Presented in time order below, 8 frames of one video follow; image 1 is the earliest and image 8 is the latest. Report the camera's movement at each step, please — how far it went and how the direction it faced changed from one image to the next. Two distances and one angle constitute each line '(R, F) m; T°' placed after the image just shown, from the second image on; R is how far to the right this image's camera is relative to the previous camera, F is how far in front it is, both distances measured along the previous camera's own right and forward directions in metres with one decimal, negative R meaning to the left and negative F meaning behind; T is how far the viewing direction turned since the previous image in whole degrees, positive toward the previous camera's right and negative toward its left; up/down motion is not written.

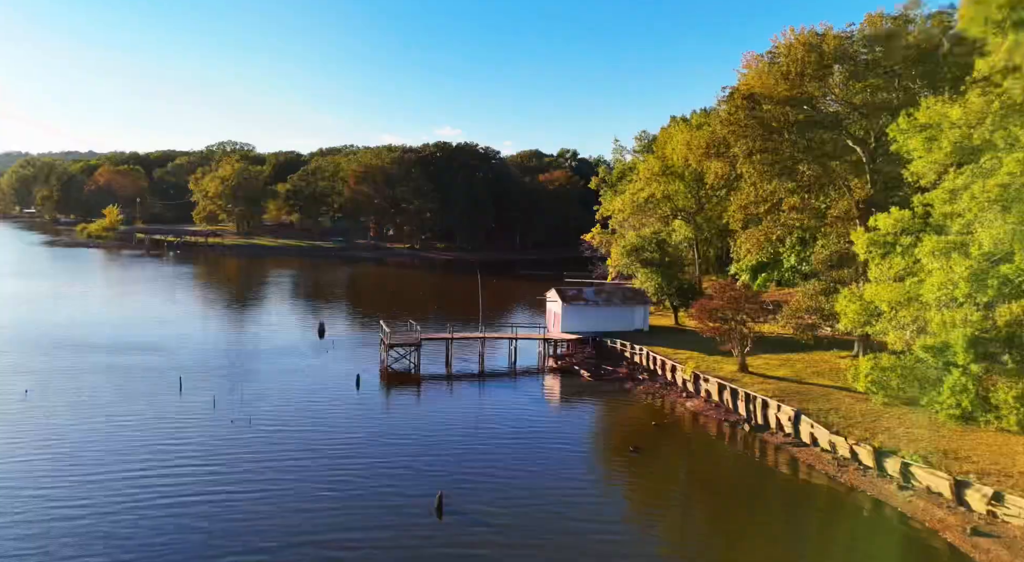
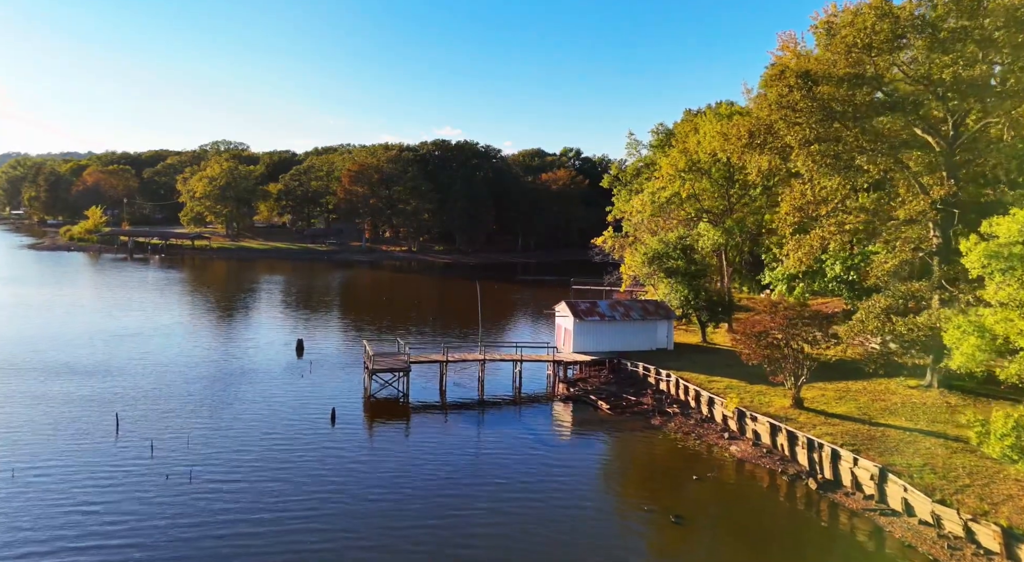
(-0.2, +7.4) m; 0°
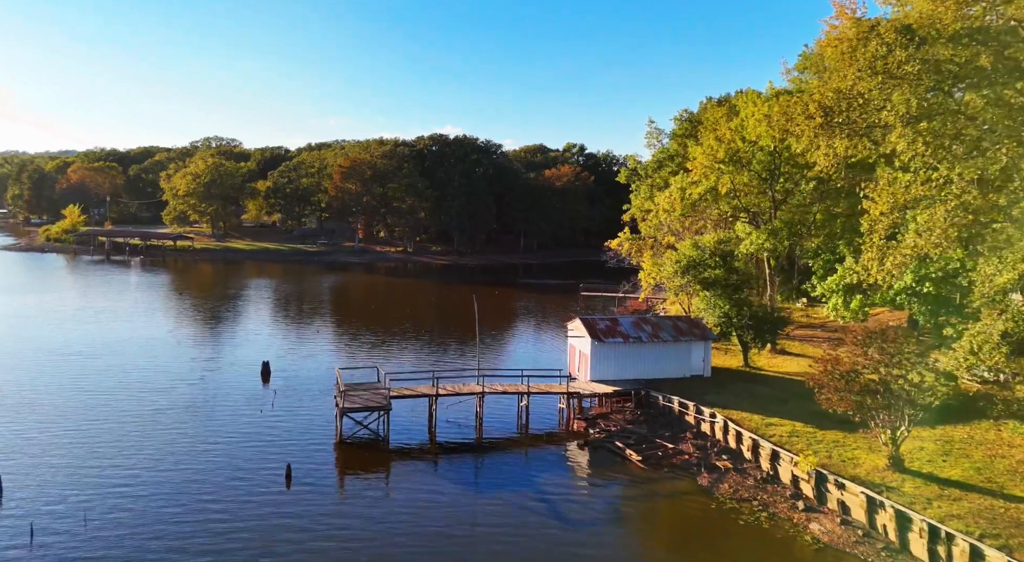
(-0.2, +8.5) m; 0°
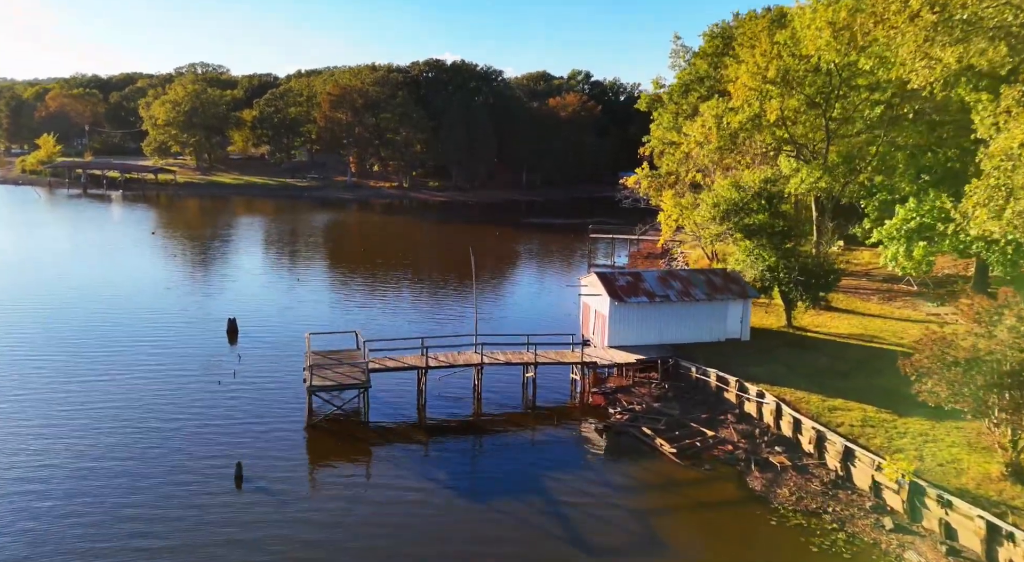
(-0.2, +6.7) m; 0°
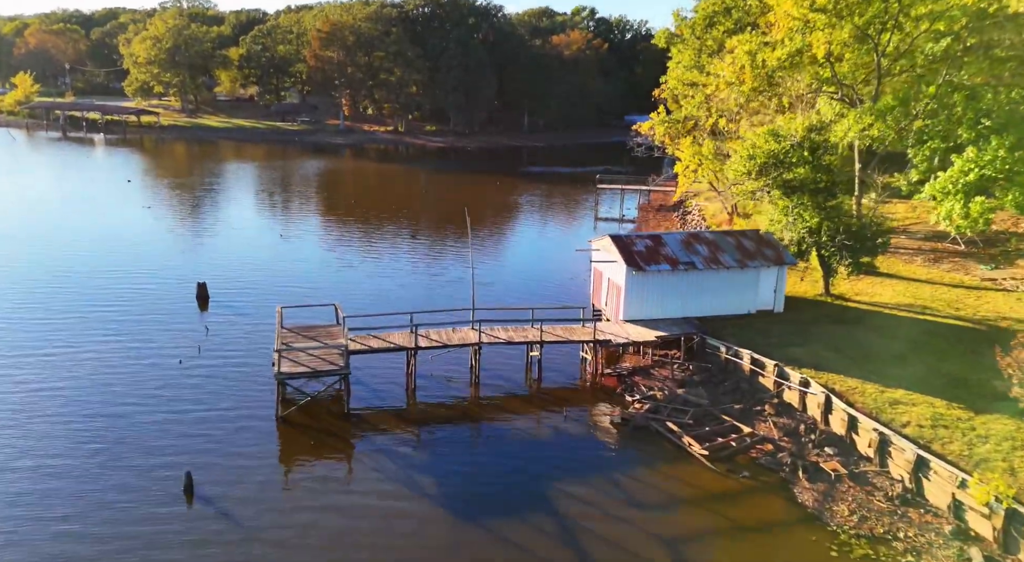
(-0.1, +4.5) m; 0°
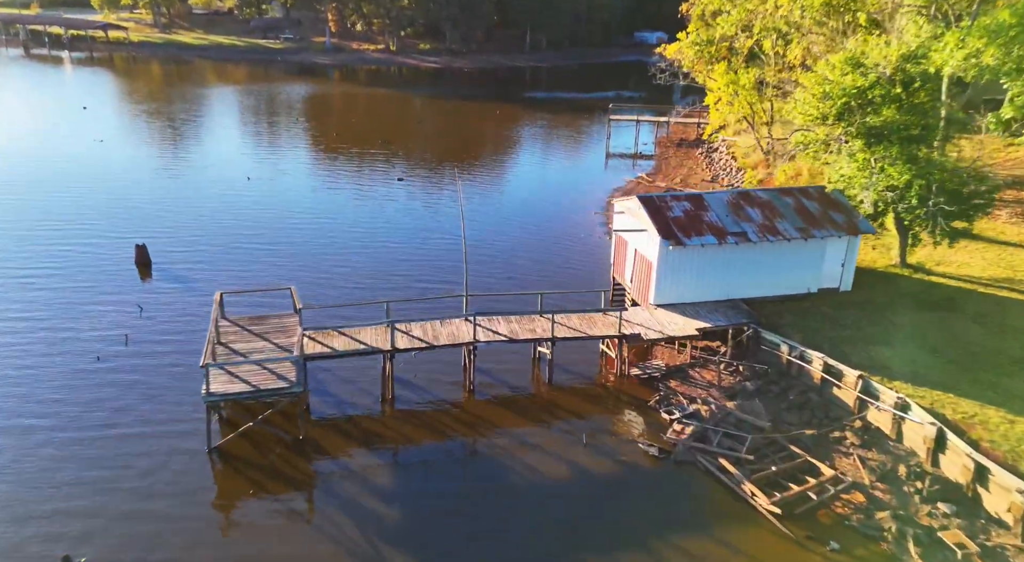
(-0.1, +6.4) m; 0°
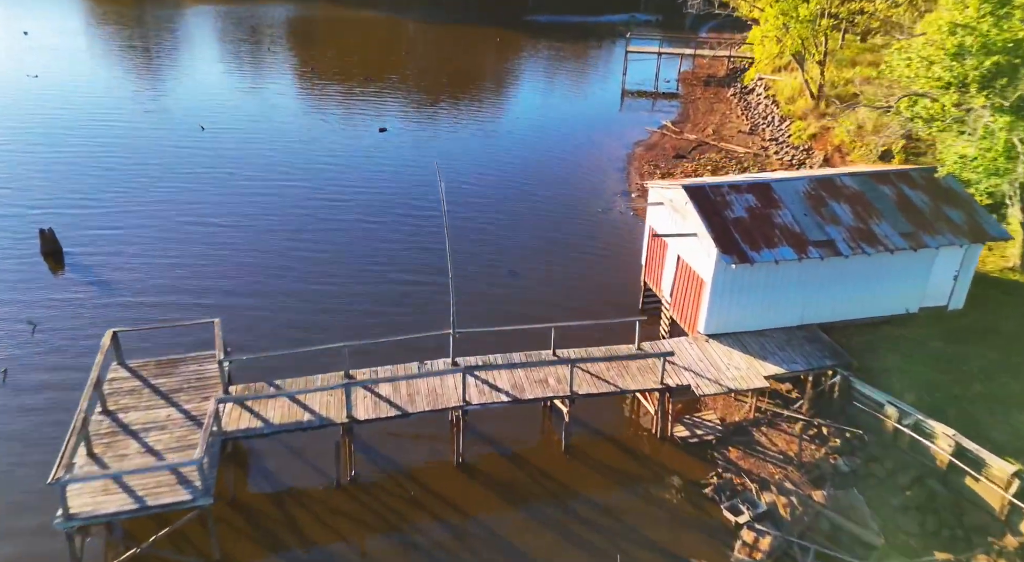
(-0.1, +6.4) m; 0°
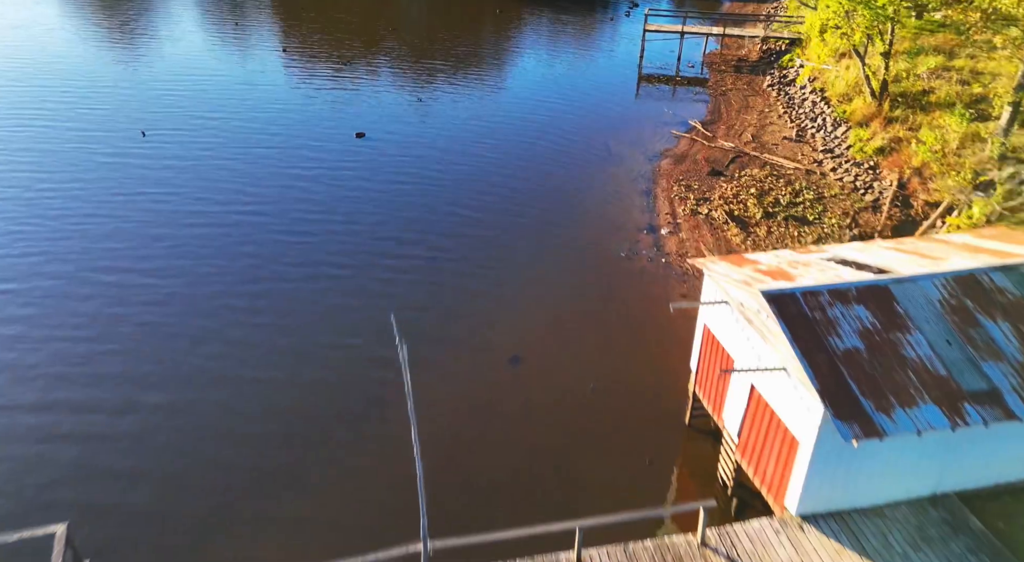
(0.0, +6.1) m; 0°
